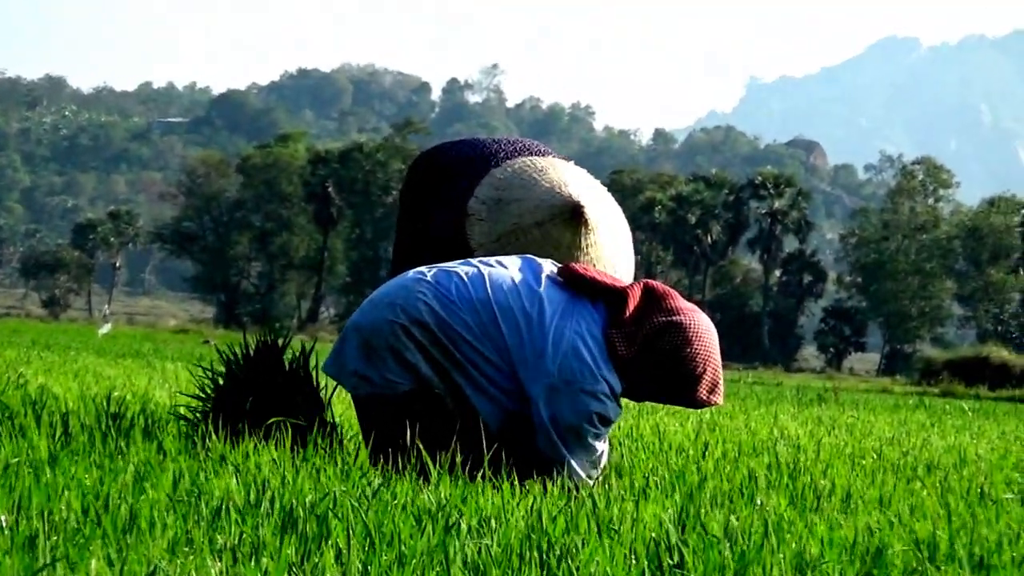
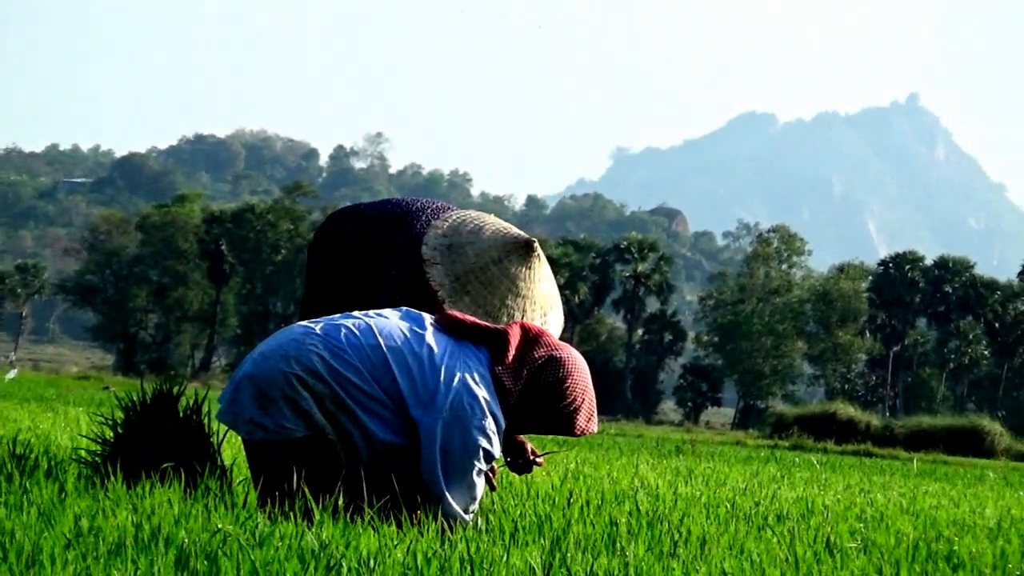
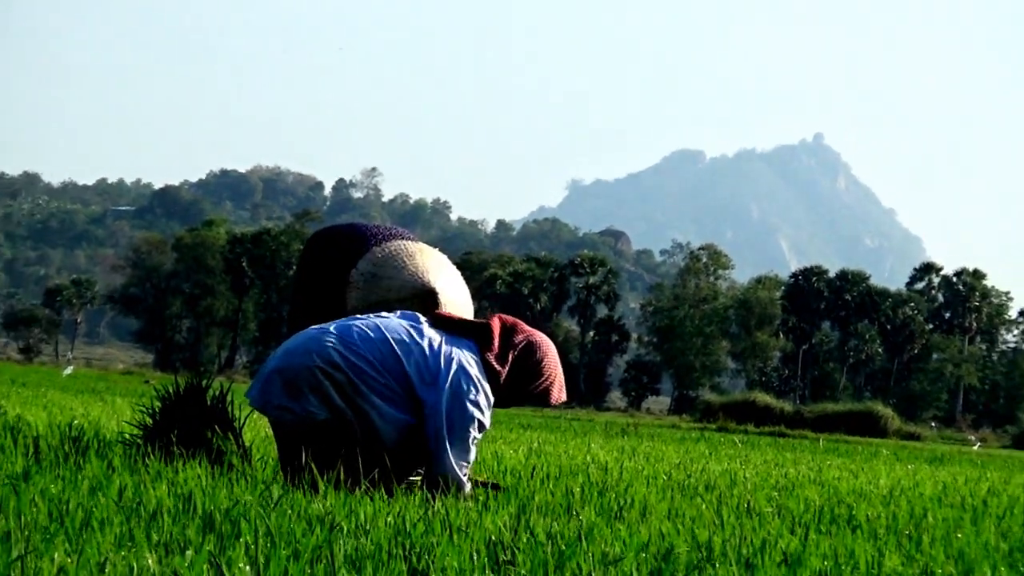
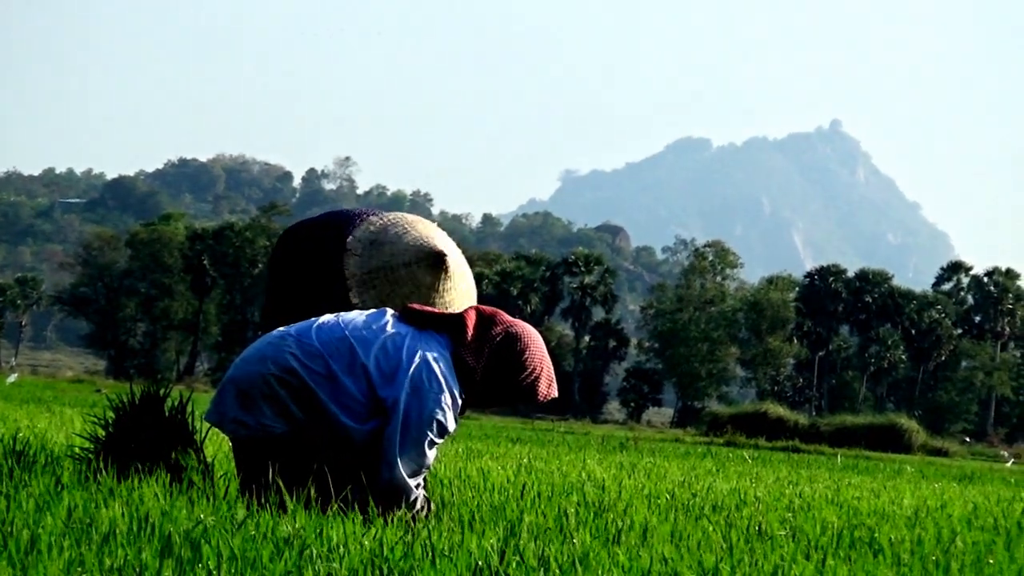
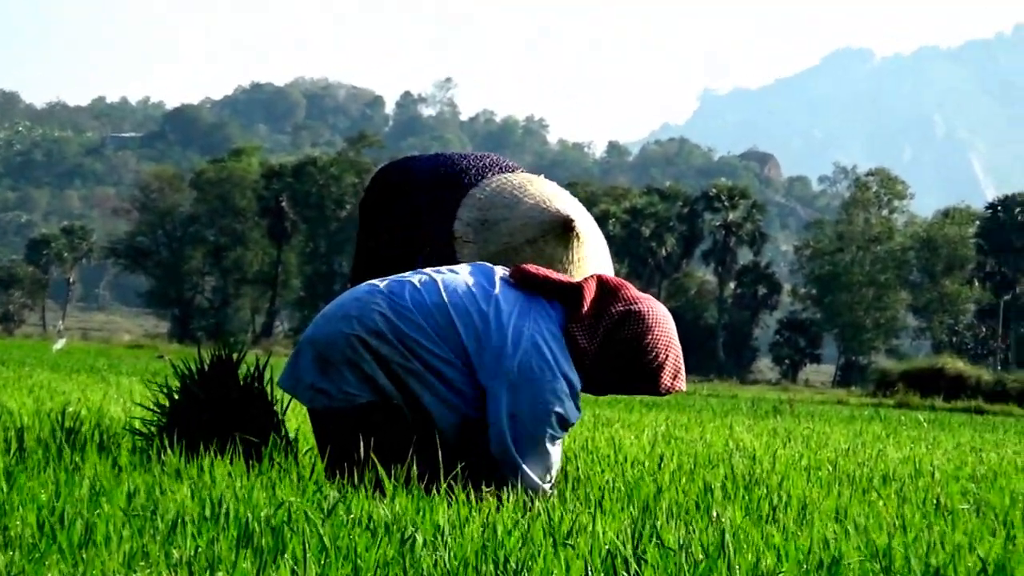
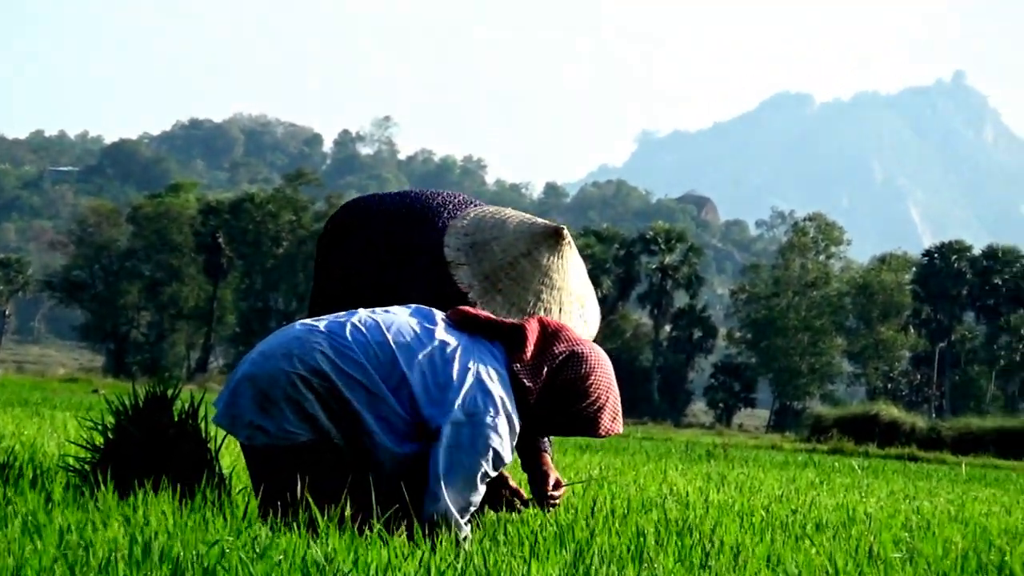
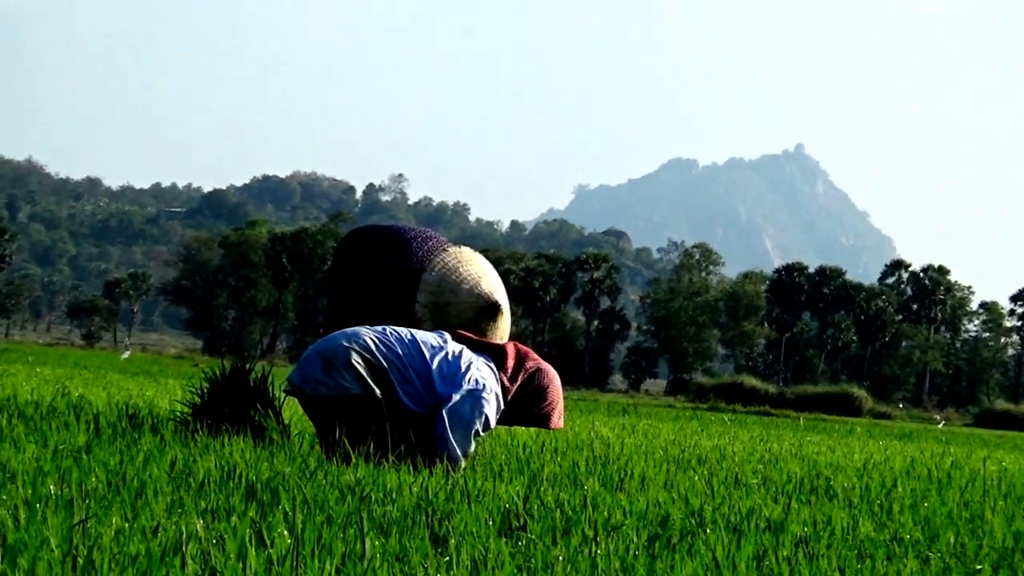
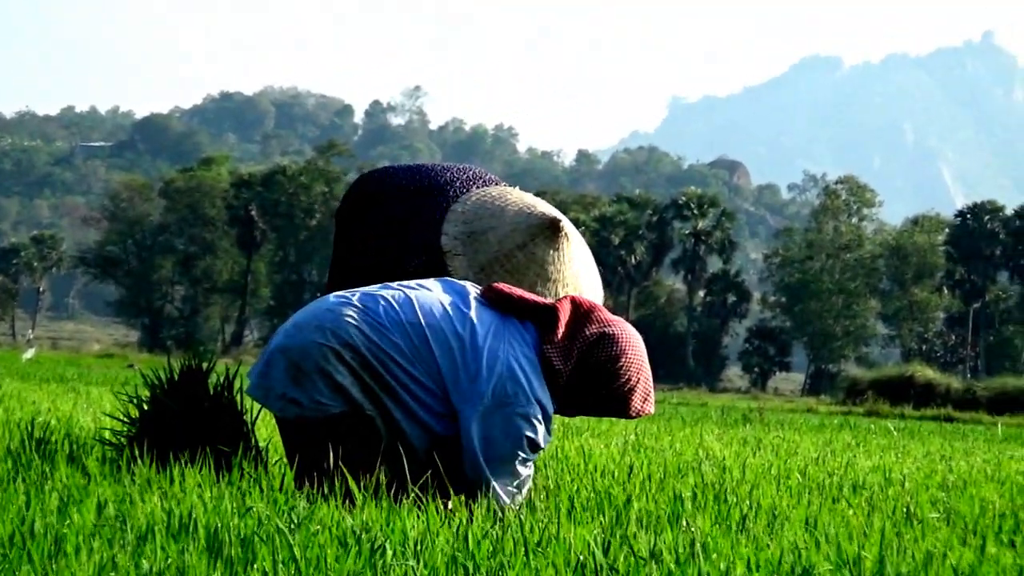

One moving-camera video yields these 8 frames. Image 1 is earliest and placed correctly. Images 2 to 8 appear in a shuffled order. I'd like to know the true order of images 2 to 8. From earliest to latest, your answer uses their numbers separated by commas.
5, 8, 6, 2, 4, 3, 7
